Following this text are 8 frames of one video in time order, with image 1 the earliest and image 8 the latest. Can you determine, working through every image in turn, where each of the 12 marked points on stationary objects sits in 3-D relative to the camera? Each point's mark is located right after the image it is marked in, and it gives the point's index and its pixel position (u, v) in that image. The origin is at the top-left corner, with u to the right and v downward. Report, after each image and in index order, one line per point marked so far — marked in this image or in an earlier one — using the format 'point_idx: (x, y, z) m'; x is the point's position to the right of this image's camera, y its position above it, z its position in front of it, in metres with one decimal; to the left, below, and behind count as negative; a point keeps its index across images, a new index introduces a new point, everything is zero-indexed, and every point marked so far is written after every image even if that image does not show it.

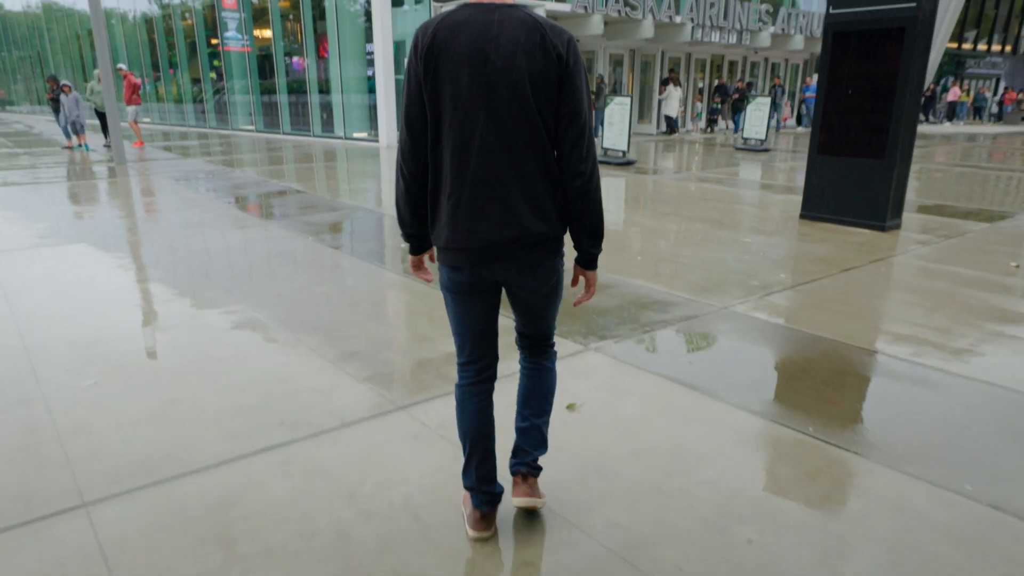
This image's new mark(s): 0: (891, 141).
0: (+3.0, +1.2, +5.8) m
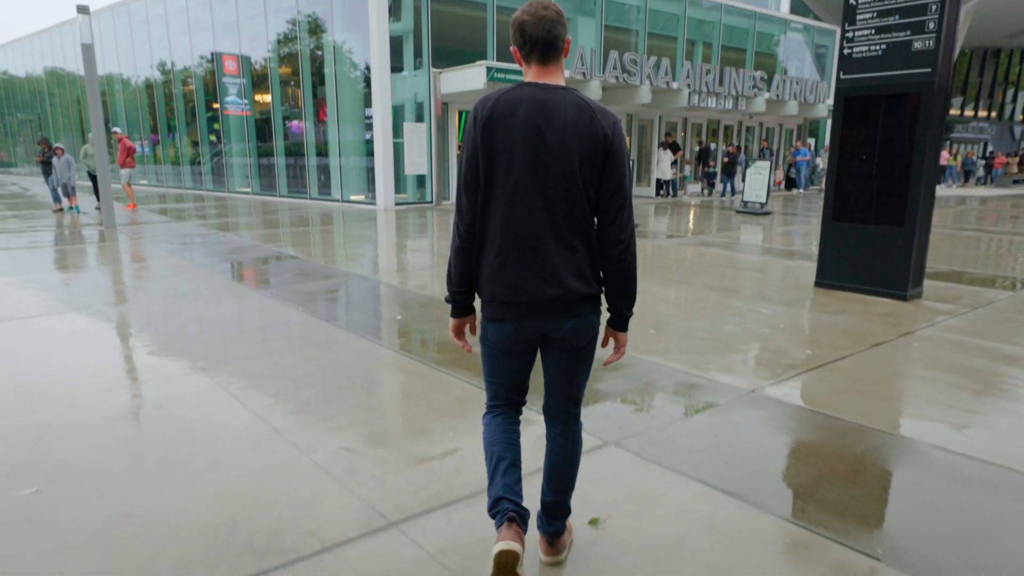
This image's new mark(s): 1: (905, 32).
0: (+3.0, +0.6, +5.5) m
1: (+3.0, +1.9, +5.4) m
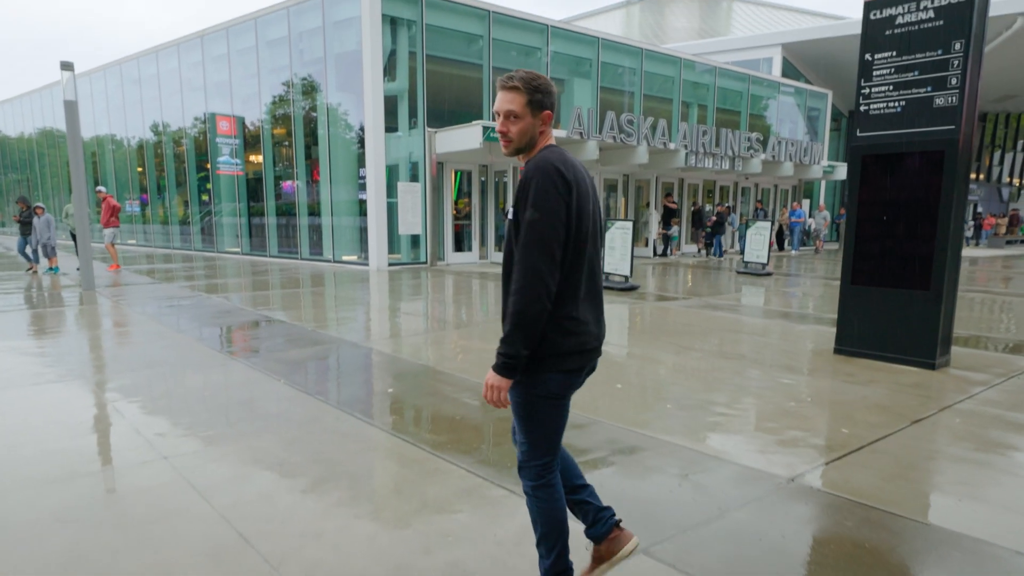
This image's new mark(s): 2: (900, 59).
0: (+3.0, +0.1, +5.2) m
1: (+3.0, +1.4, +5.2) m
2: (+2.9, +1.7, +5.3) m
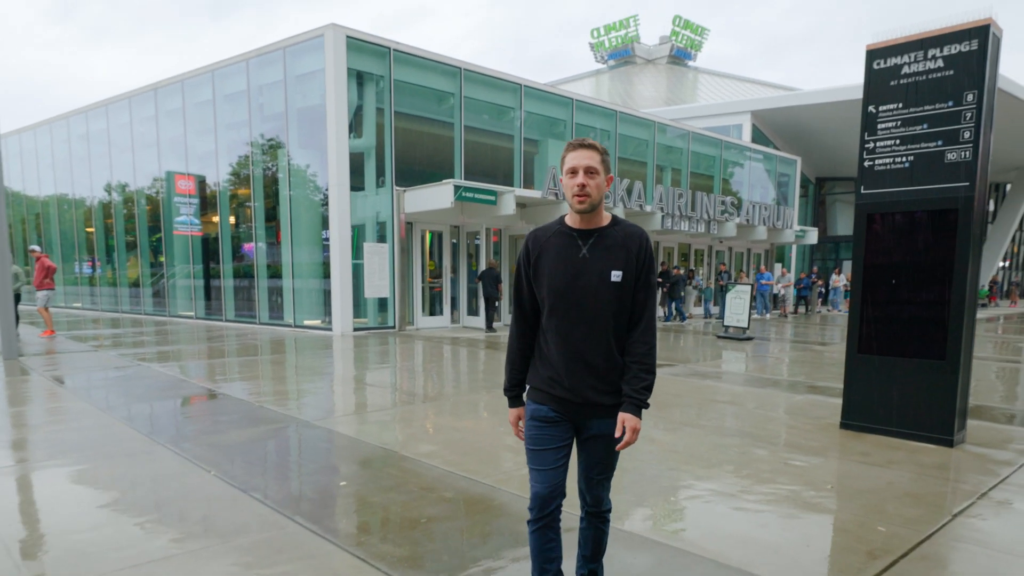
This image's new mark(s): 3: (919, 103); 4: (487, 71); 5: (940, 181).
0: (+2.9, -0.3, +4.7) m
1: (+2.8, +1.0, +4.8) m
2: (+2.7, +1.2, +5.0) m
3: (+2.7, +1.3, +4.9) m
4: (-0.6, +4.7, +15.9) m
5: (+2.8, +0.7, +4.8) m
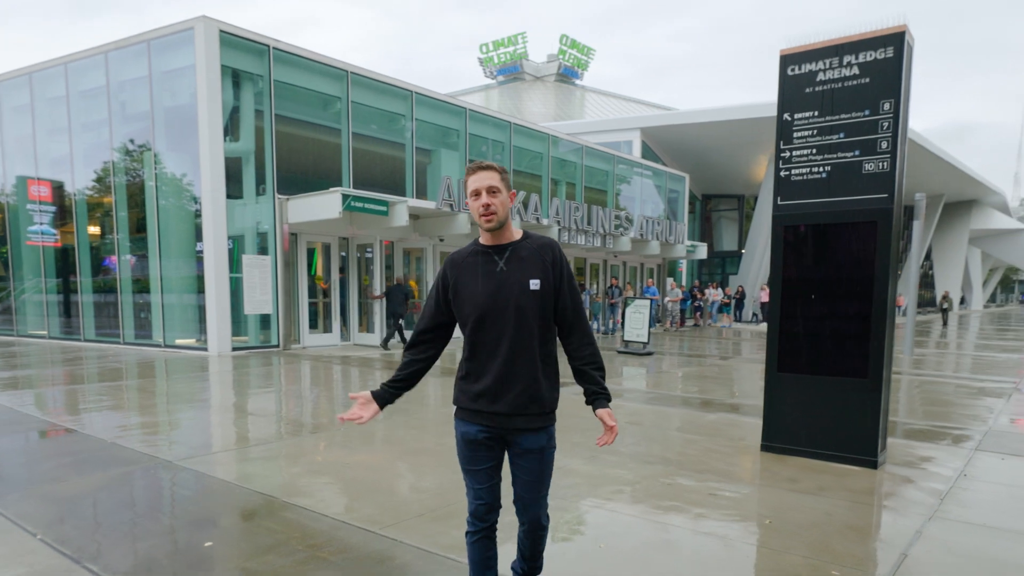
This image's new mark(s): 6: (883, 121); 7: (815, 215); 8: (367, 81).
0: (+2.3, -0.4, +4.6) m
1: (+2.2, +0.9, +4.7) m
2: (+2.1, +1.1, +4.8) m
3: (+2.1, +1.2, +4.8) m
4: (-2.9, +4.4, +15.2) m
5: (+2.2, +0.6, +4.6) m
6: (+2.3, +1.0, +4.5) m
7: (+2.0, +0.5, +4.8) m
8: (-3.0, +4.2, +15.0) m
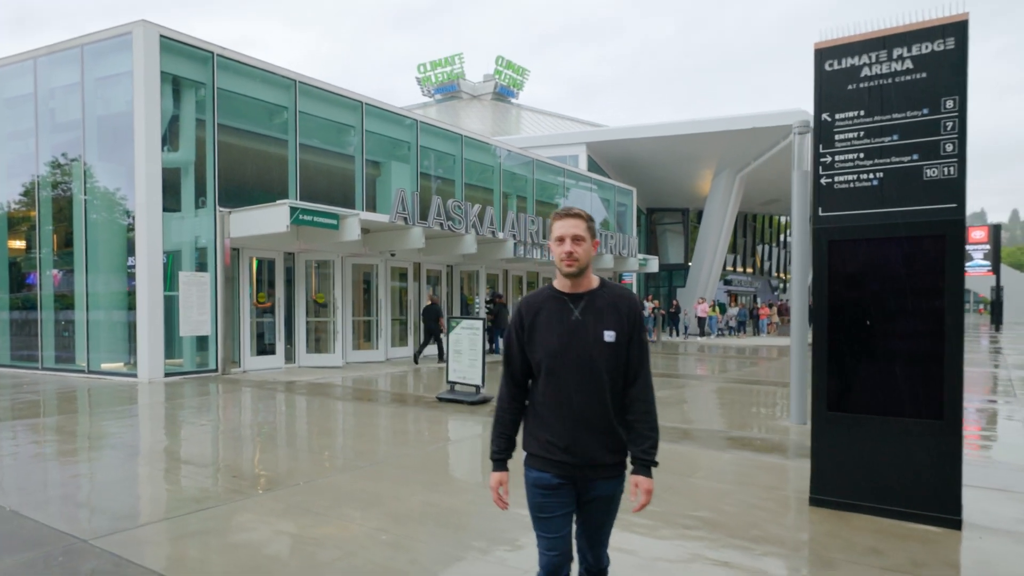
0: (+2.3, -0.6, +3.9) m
1: (+2.2, +0.7, +4.1) m
2: (+2.1, +1.0, +4.2) m
3: (+2.1, +1.0, +4.1) m
4: (-3.7, +4.0, +14.2) m
5: (+2.2, +0.5, +4.0) m
6: (+2.4, +0.9, +3.9) m
7: (+2.0, +0.3, +4.2) m
8: (-3.8, +3.8, +14.0) m
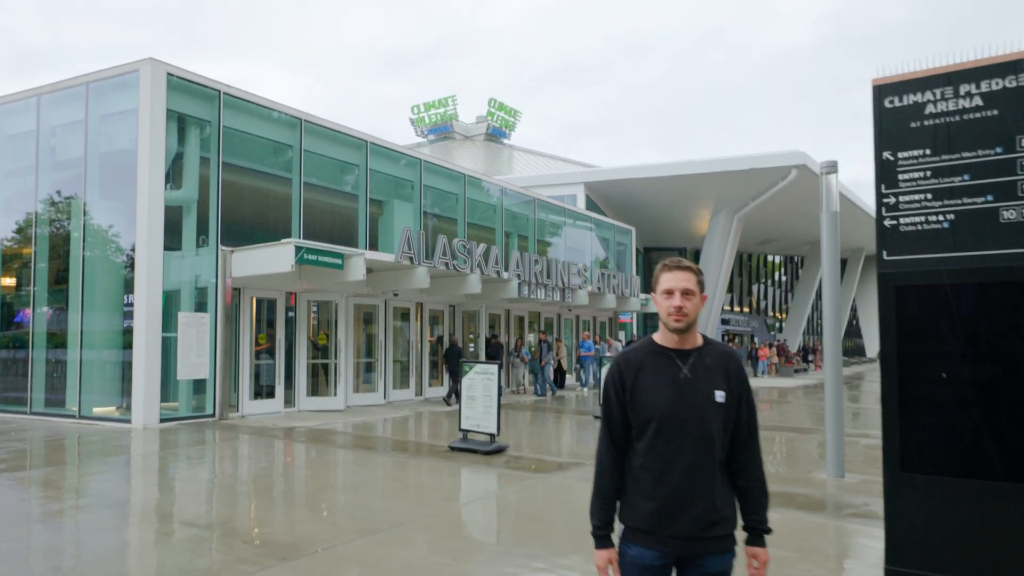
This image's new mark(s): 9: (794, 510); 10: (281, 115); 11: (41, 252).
0: (+2.6, -0.8, +3.6) m
1: (+2.5, +0.5, +3.8) m
2: (+2.3, +0.7, +3.9) m
3: (+2.4, +0.8, +3.9) m
4: (-3.5, +3.2, +14.0) m
5: (+2.5, +0.2, +3.7) m
6: (+2.6, +0.6, +3.7) m
7: (+2.3, +0.1, +3.9) m
8: (-3.6, +3.1, +13.8) m
9: (+2.4, -1.9, +6.2) m
10: (-4.2, +3.1, +13.1) m
11: (-8.1, +0.6, +12.4) m
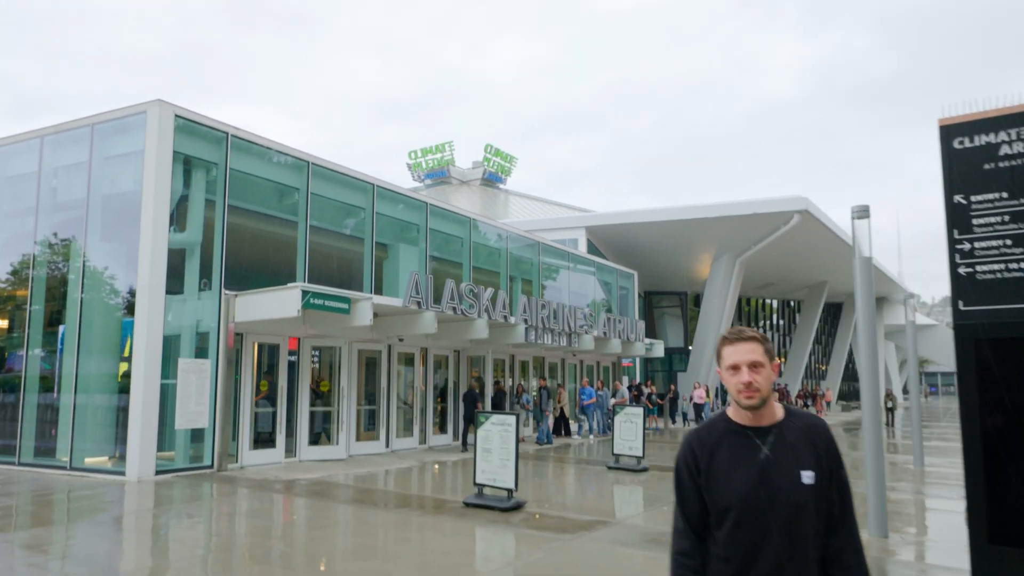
0: (+2.8, -1.1, +3.2) m
1: (+2.7, +0.2, +3.4) m
2: (+2.5, +0.4, +3.6) m
3: (+2.6, +0.5, +3.6) m
4: (-3.3, +2.4, +13.8) m
5: (+2.7, 0.0, +3.4) m
6: (+2.8, +0.4, +3.3) m
7: (+2.5, -0.2, +3.5) m
8: (-3.4, +2.2, +13.6) m
9: (+2.7, -2.3, +5.7) m
10: (-3.9, +2.4, +12.9) m
11: (-7.9, -0.1, +12.1) m
